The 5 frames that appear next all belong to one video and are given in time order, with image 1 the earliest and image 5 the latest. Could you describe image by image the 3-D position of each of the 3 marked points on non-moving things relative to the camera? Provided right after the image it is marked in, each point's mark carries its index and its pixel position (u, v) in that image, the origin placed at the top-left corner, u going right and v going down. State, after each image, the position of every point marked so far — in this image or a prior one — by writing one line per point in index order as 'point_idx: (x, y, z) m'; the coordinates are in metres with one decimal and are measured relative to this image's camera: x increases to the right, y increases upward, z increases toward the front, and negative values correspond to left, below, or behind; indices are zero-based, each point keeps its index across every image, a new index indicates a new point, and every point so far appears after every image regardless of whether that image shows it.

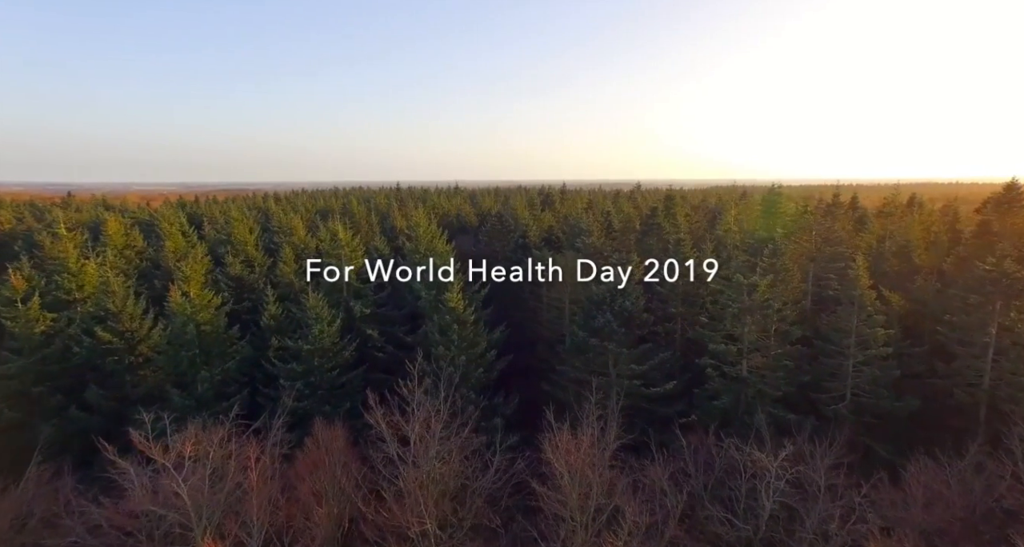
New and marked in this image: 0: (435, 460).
0: (-2.6, -6.4, +16.6) m
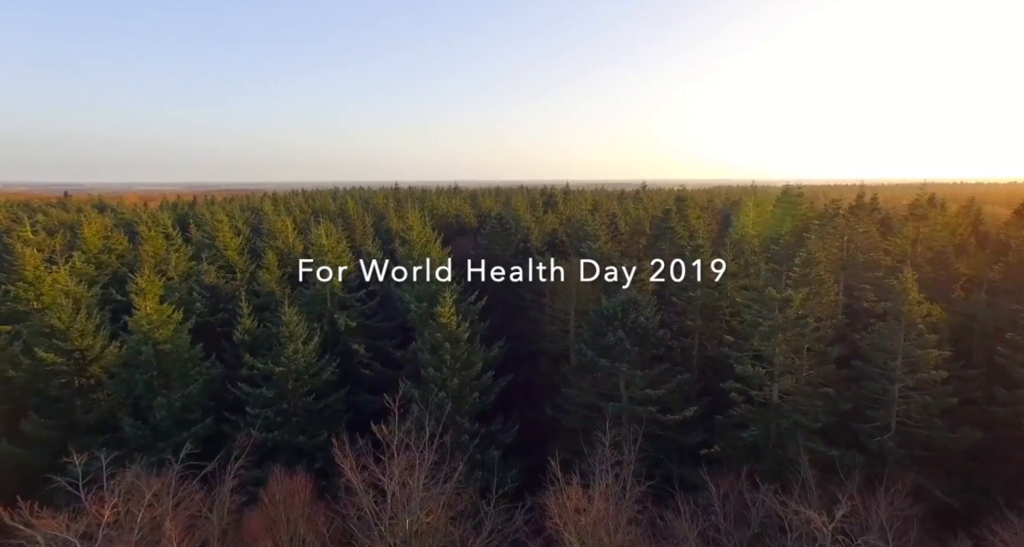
0: (-2.7, -6.9, +13.6) m
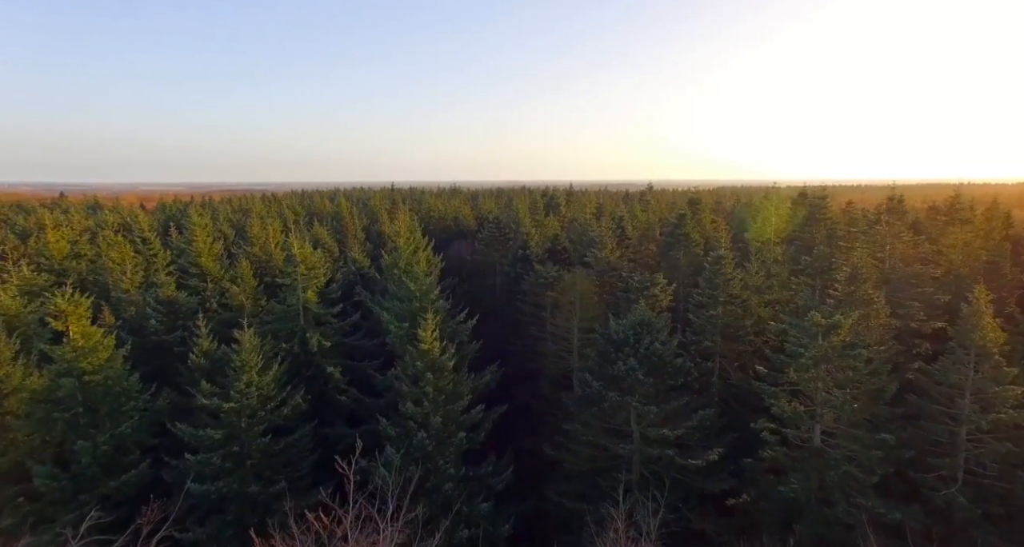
0: (-3.1, -7.6, +10.1) m
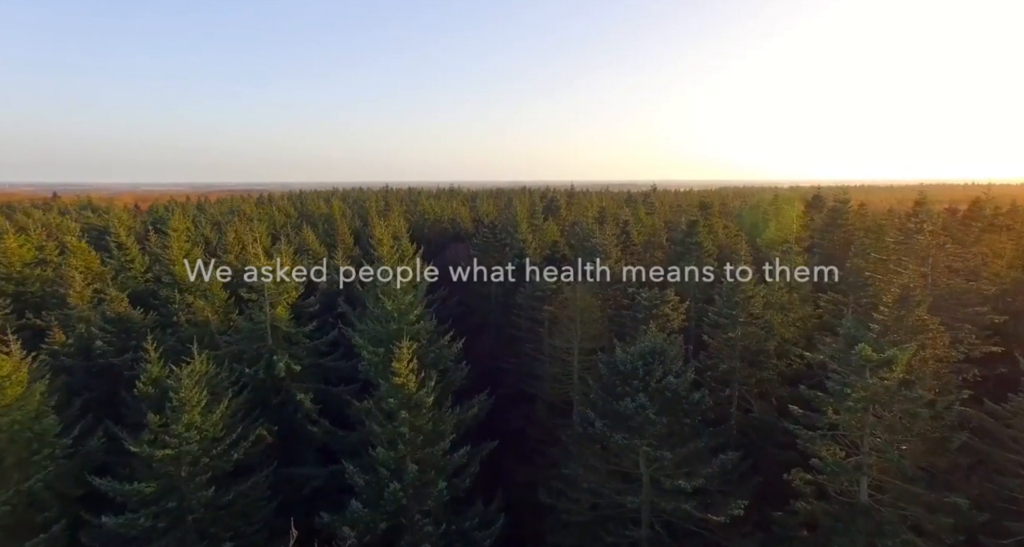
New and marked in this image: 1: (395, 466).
0: (-3.5, -8.4, +7.1) m
1: (-4.2, -6.9, +17.5) m
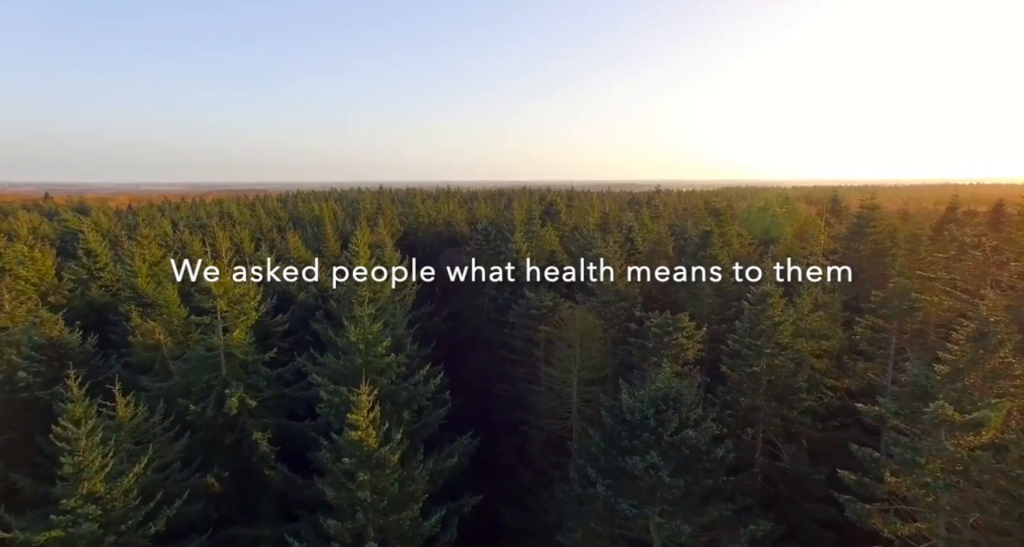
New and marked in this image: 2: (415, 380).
0: (-4.0, -9.3, +3.9) m
1: (-4.7, -7.8, +14.3) m
2: (-3.7, -4.0, +18.7) m
